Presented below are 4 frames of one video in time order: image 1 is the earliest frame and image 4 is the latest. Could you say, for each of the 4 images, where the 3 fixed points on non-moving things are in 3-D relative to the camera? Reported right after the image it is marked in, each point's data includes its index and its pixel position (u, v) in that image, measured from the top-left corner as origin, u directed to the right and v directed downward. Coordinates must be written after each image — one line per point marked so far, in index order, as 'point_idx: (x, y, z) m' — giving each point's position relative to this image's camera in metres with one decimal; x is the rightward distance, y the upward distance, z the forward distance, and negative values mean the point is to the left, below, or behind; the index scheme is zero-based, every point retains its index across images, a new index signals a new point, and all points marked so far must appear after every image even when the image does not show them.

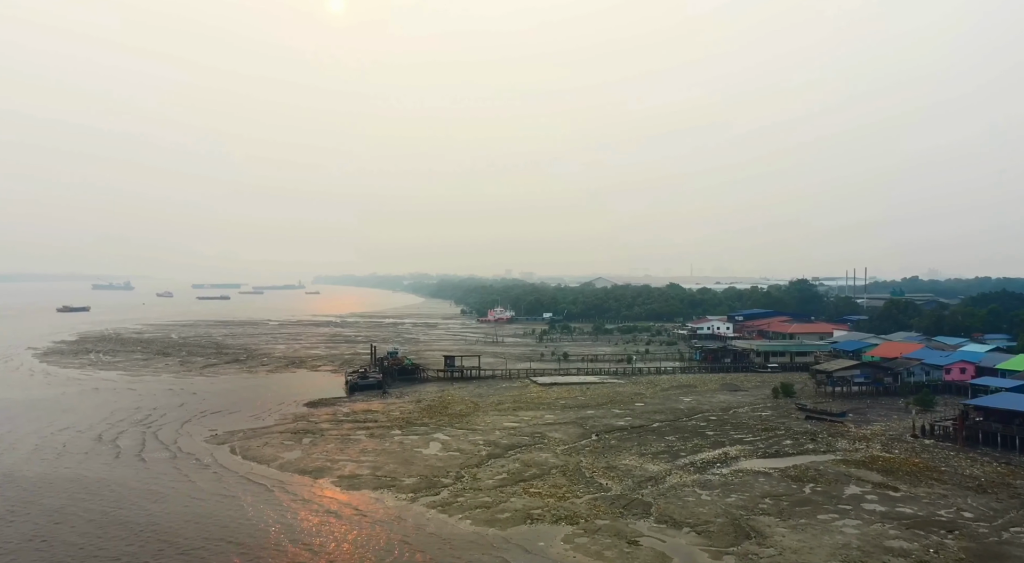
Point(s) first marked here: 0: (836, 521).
0: (+7.5, -5.5, +15.6) m
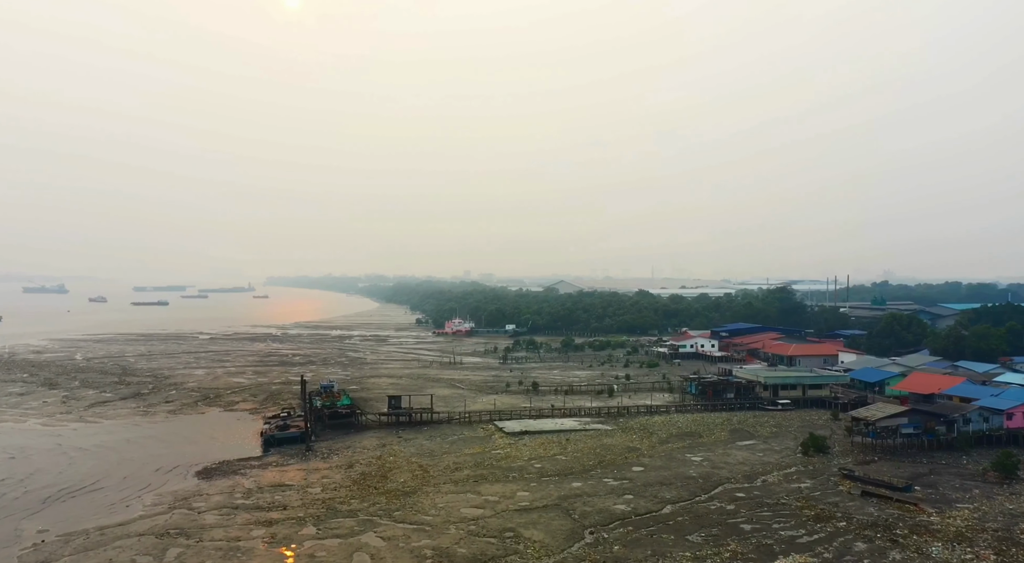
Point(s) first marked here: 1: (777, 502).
0: (+7.0, -6.5, +9.0) m
1: (+7.5, -6.3, +19.3) m
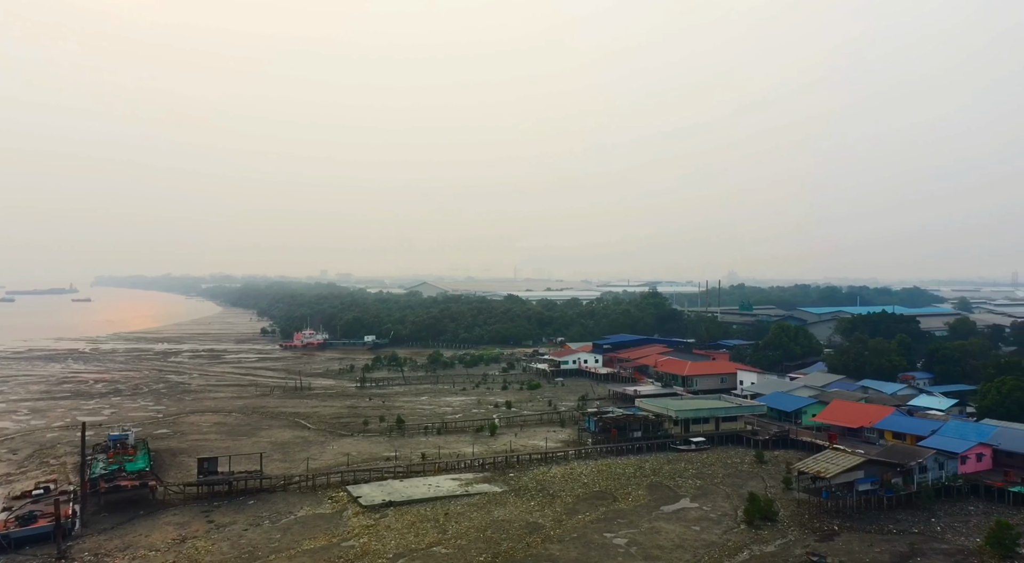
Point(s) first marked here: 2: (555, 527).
0: (+6.4, -7.2, +3.6) m
1: (+4.8, -7.0, +13.7) m
2: (+1.2, -6.9, +19.3) m
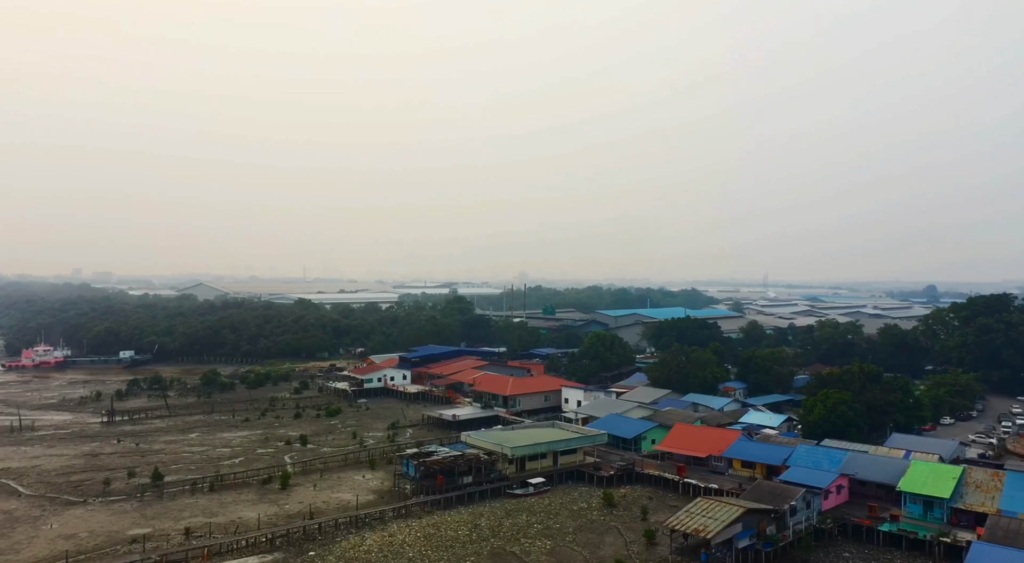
0: (+6.8, -7.7, +0.5) m
1: (+2.3, -7.5, +9.7) m
2: (-2.8, -7.4, +14.0) m
